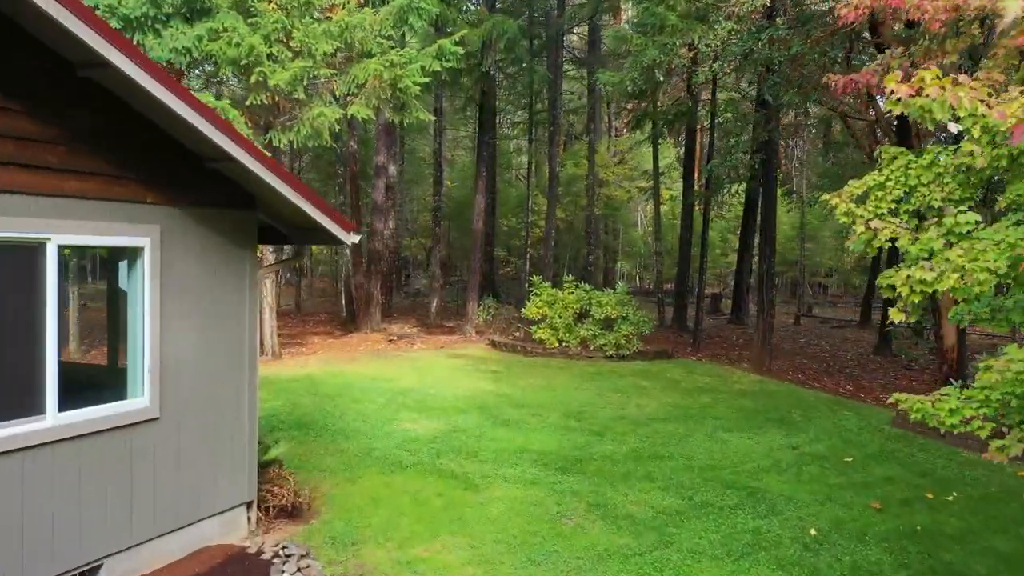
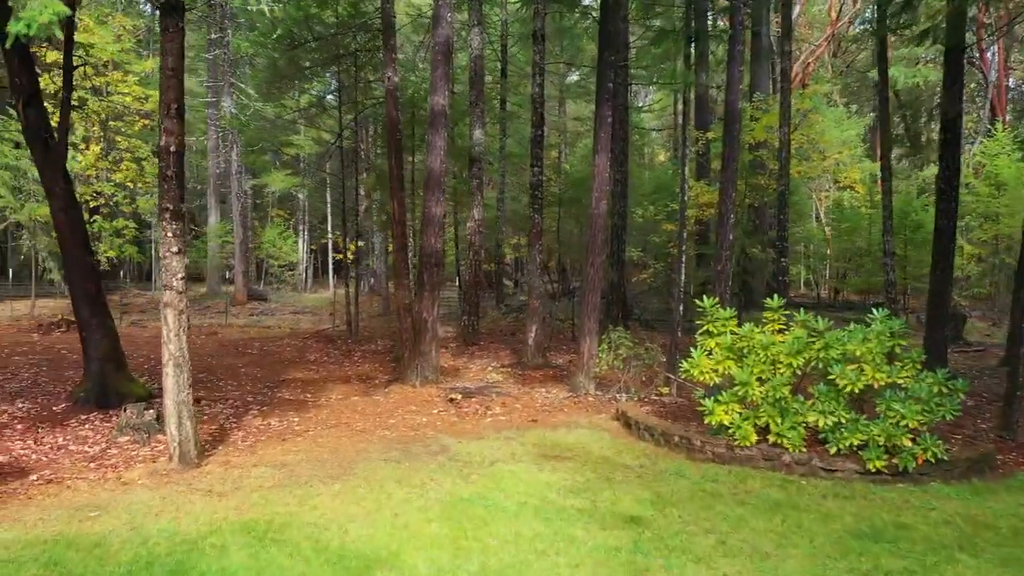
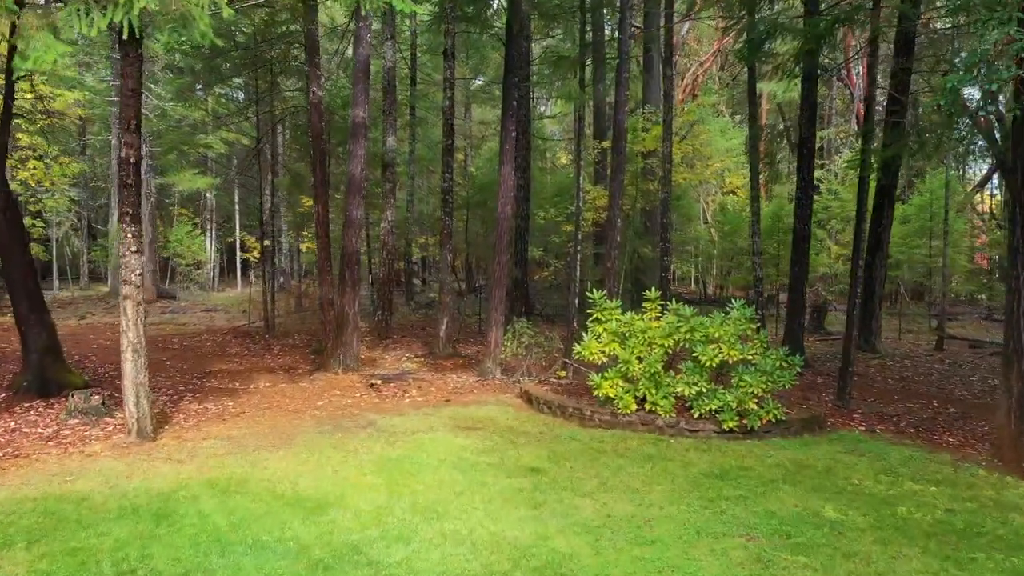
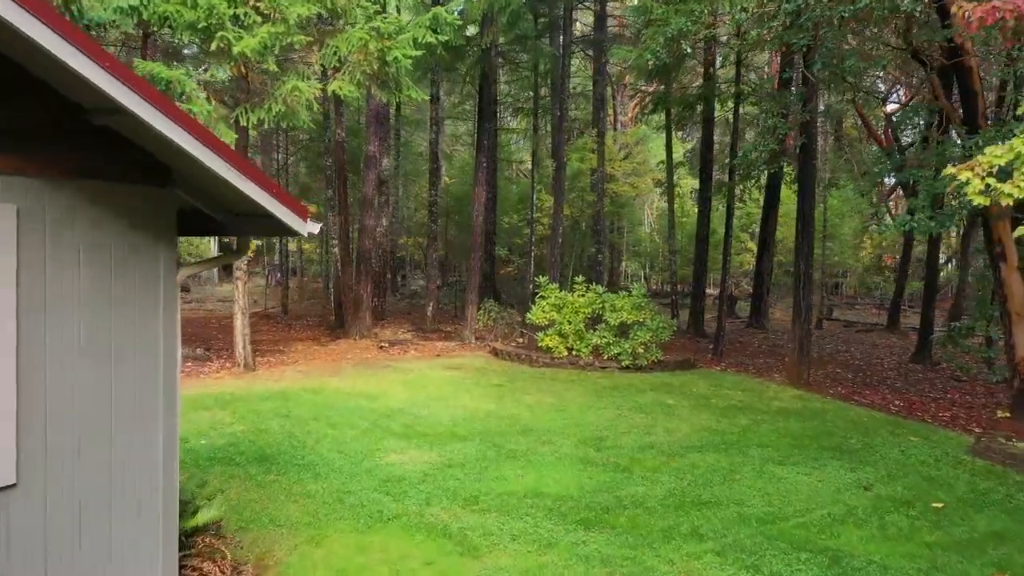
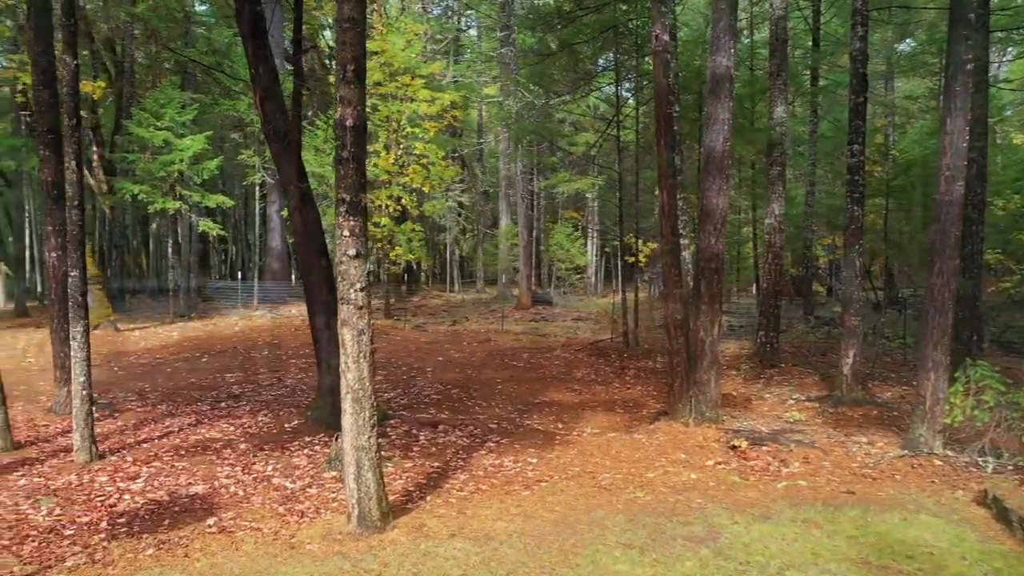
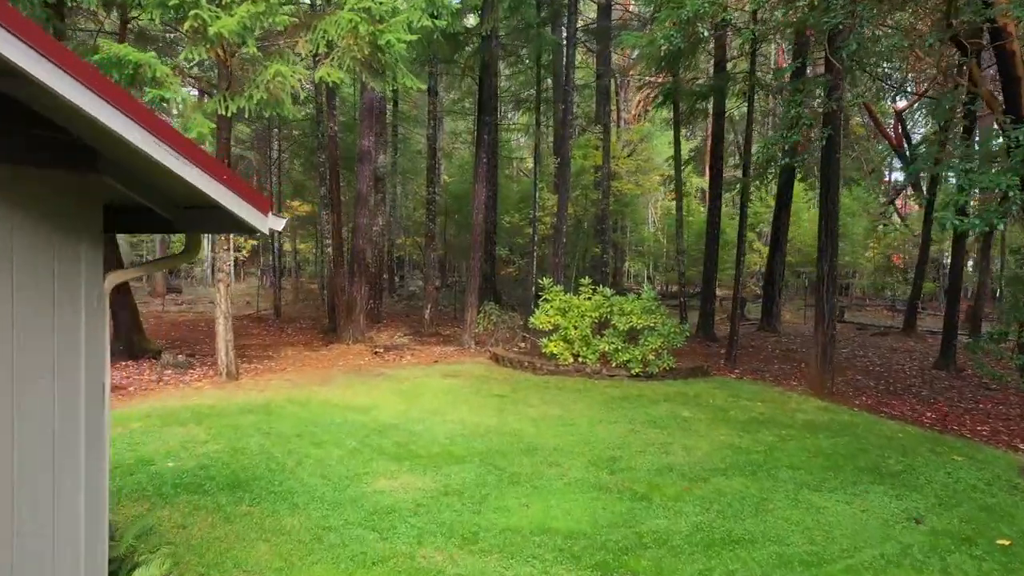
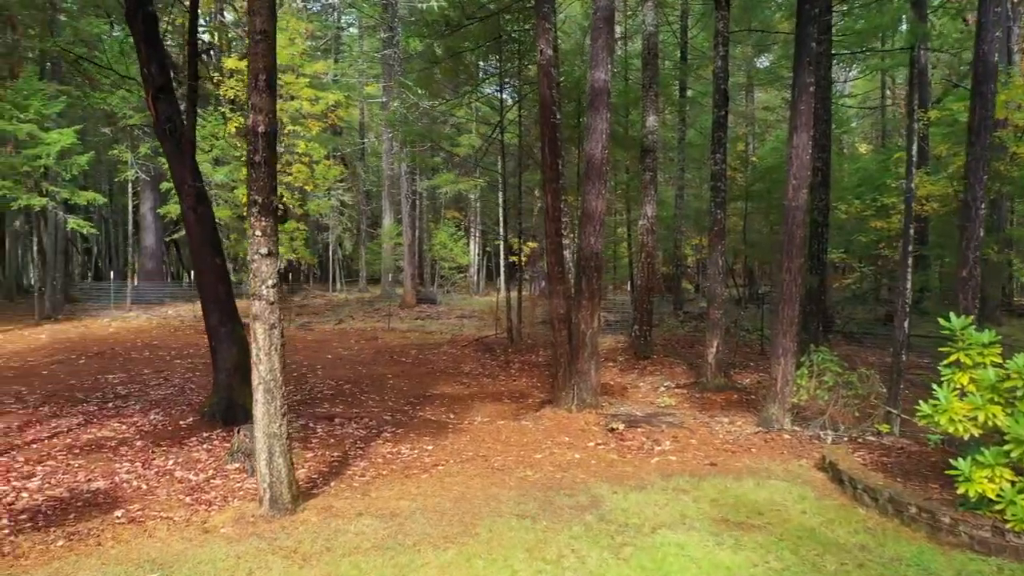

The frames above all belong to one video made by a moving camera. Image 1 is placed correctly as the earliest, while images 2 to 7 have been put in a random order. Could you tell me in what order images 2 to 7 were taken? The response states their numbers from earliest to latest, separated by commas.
4, 6, 3, 2, 7, 5
